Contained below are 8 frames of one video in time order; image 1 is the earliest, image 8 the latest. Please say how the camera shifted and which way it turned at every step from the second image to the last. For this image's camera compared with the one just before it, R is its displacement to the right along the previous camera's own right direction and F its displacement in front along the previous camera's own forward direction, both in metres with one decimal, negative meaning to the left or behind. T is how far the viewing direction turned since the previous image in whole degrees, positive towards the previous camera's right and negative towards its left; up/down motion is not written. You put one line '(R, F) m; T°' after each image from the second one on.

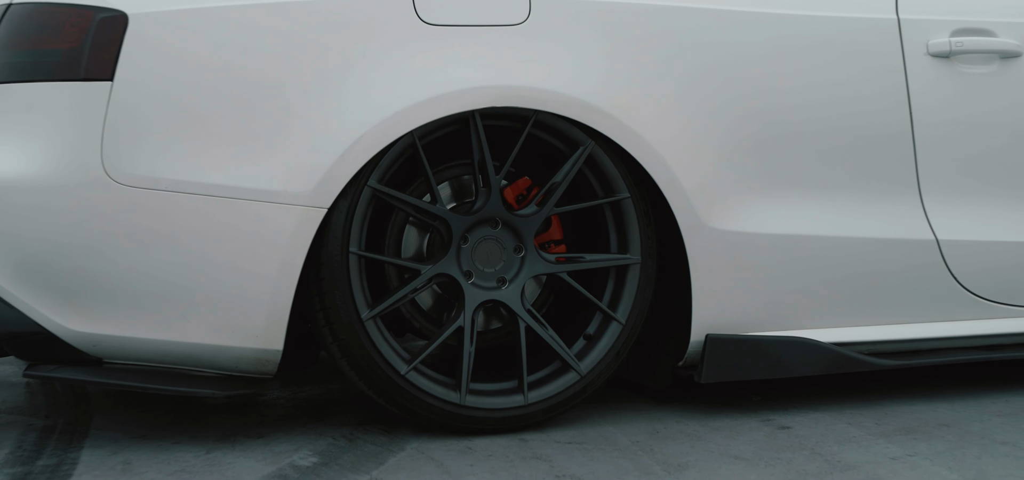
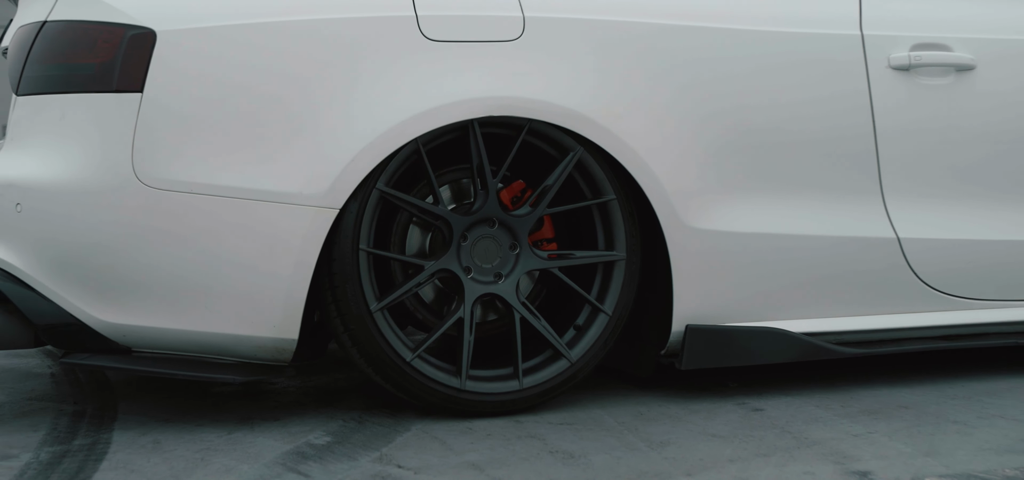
(0.0, -0.2) m; +1°
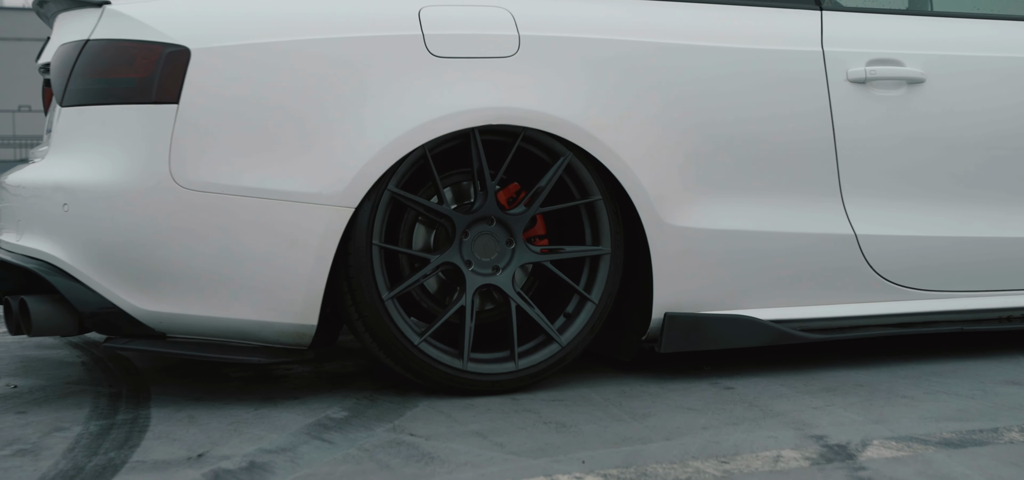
(0.0, -0.2) m; +1°
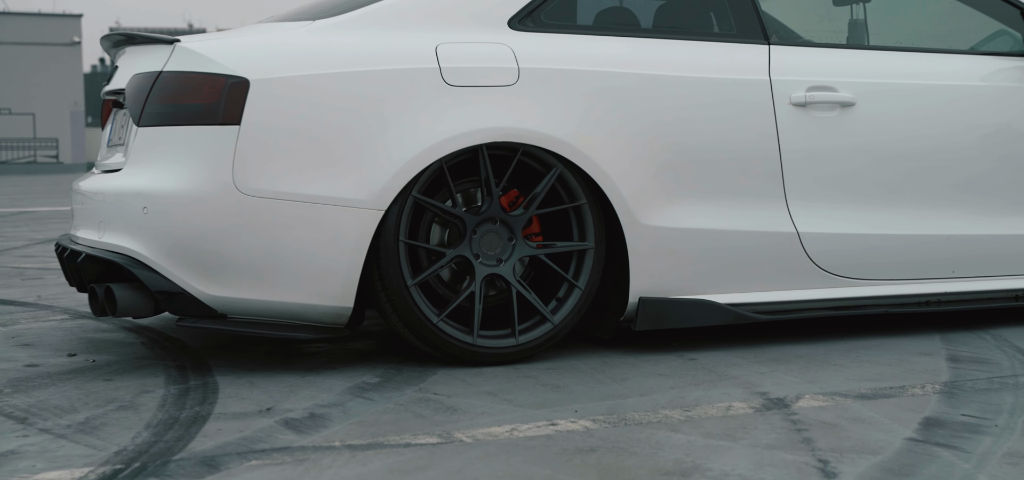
(-0.1, -0.5) m; +1°
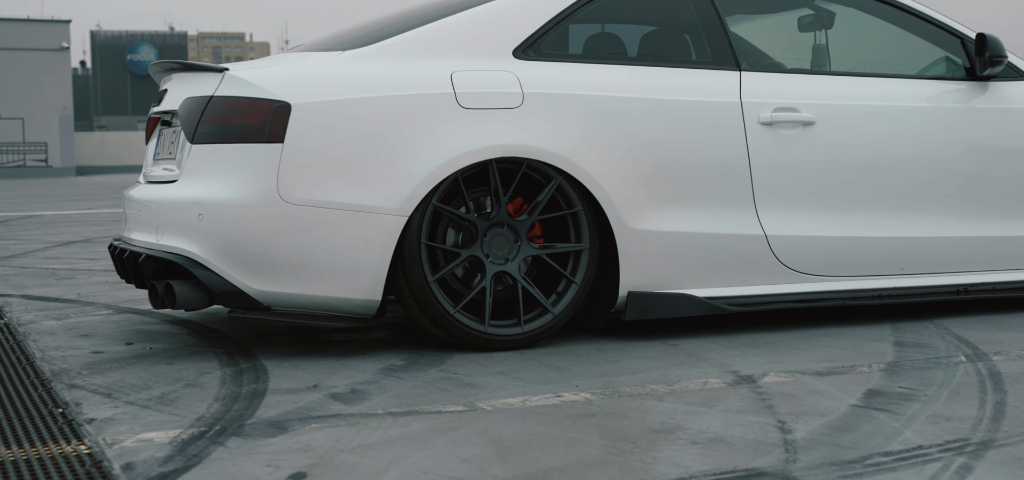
(-0.1, -0.4) m; +1°
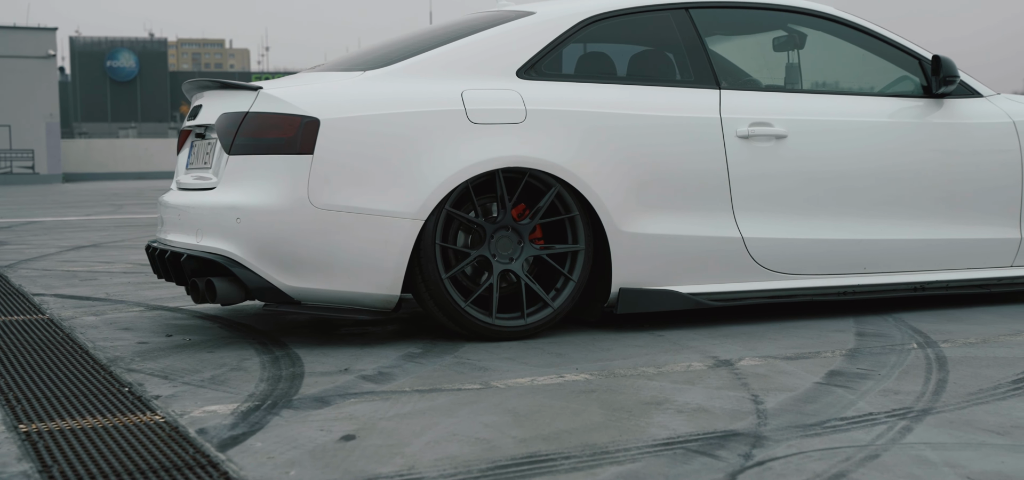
(-0.1, -0.4) m; +1°
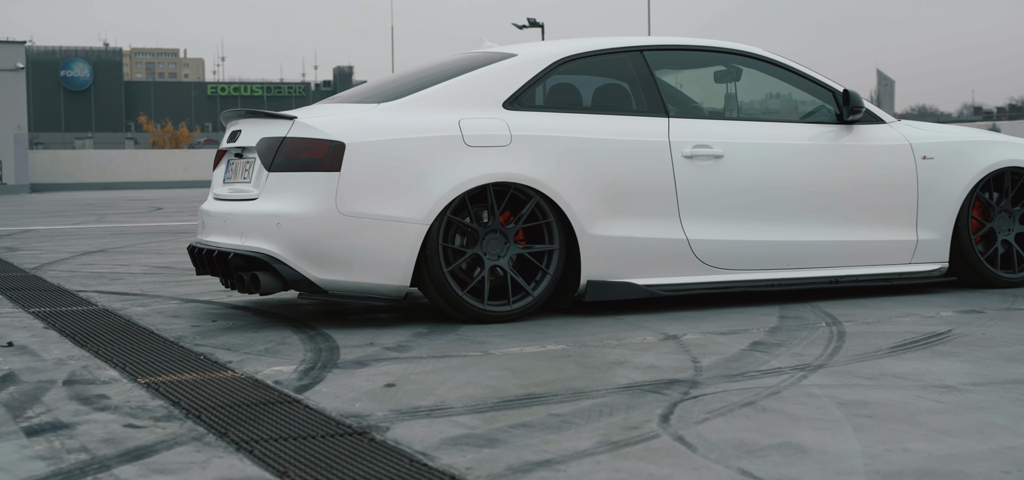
(-0.1, -0.8) m; +2°
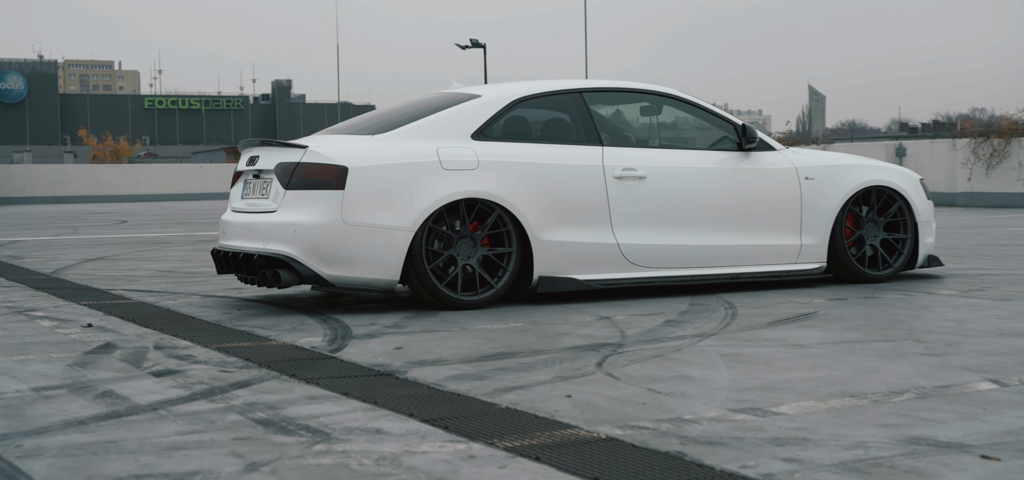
(-0.1, -1.2) m; +3°
